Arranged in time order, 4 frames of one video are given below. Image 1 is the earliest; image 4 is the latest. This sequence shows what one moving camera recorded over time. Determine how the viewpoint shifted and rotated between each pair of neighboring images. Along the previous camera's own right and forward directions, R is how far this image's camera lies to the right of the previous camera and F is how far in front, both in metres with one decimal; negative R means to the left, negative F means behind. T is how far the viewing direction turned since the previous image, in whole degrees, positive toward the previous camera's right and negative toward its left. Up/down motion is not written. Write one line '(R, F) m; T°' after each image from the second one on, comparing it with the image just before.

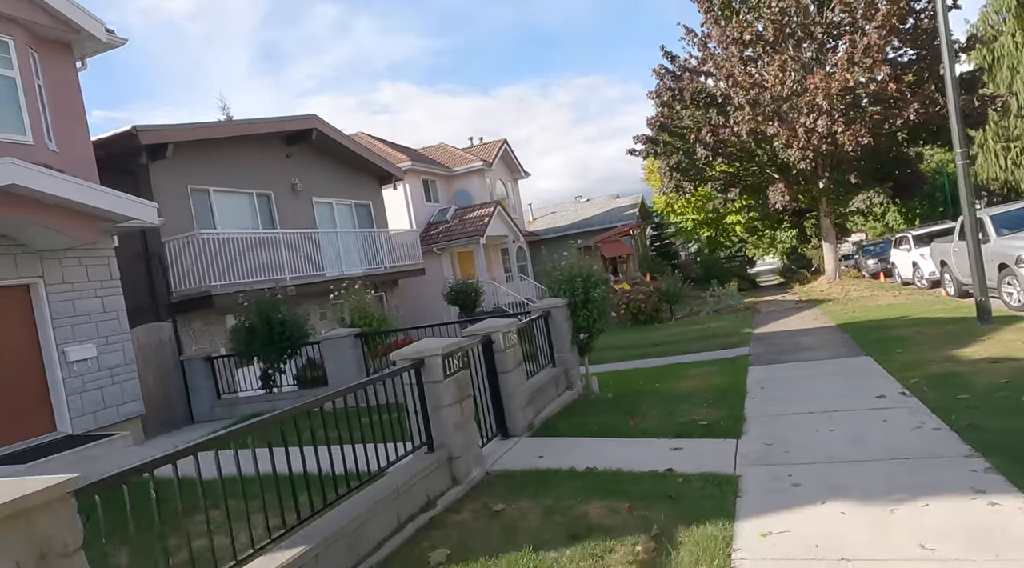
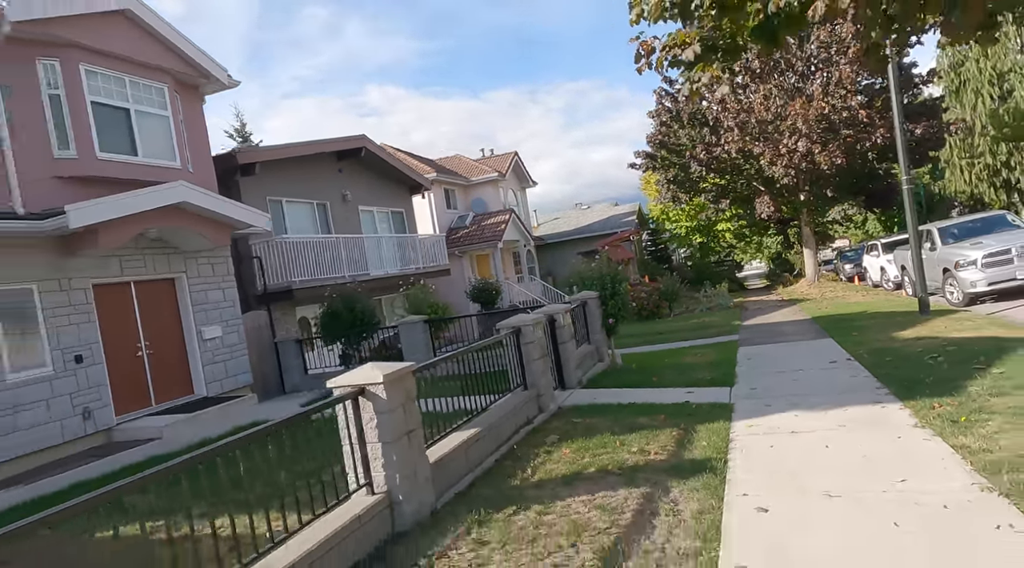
(-0.9, -2.8) m; +1°
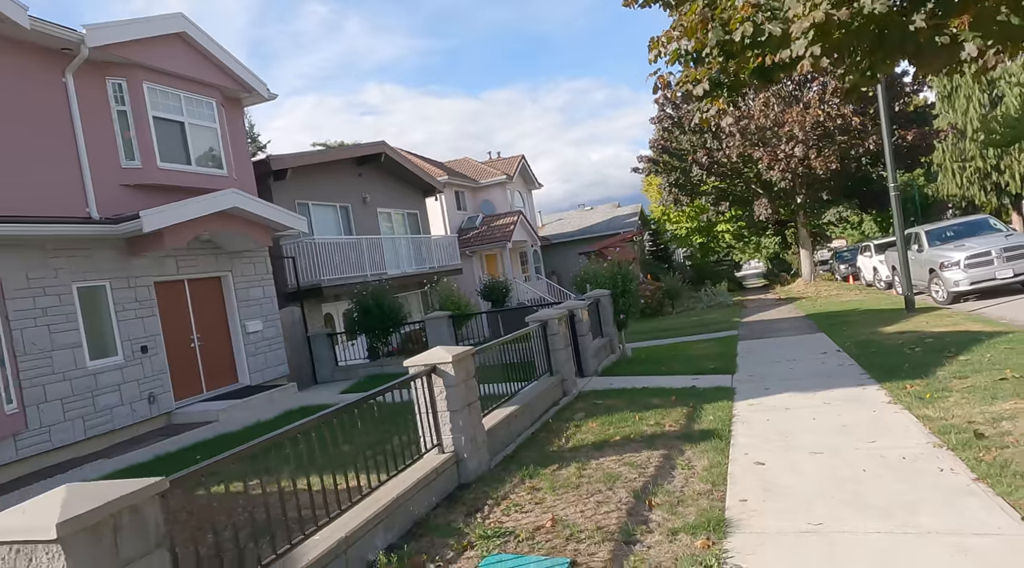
(-0.4, -1.2) m; 0°
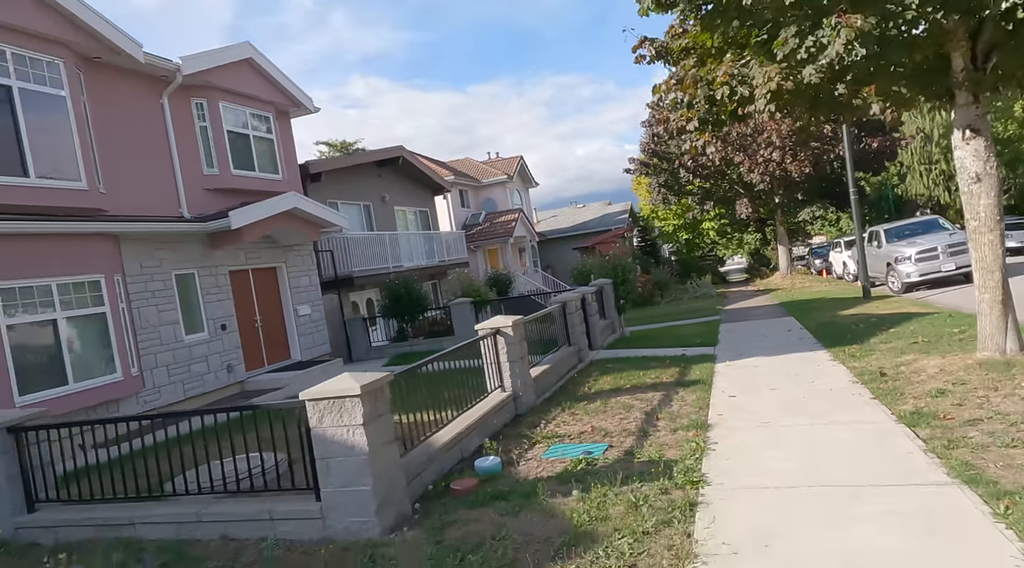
(-0.7, -2.3) m; +1°
